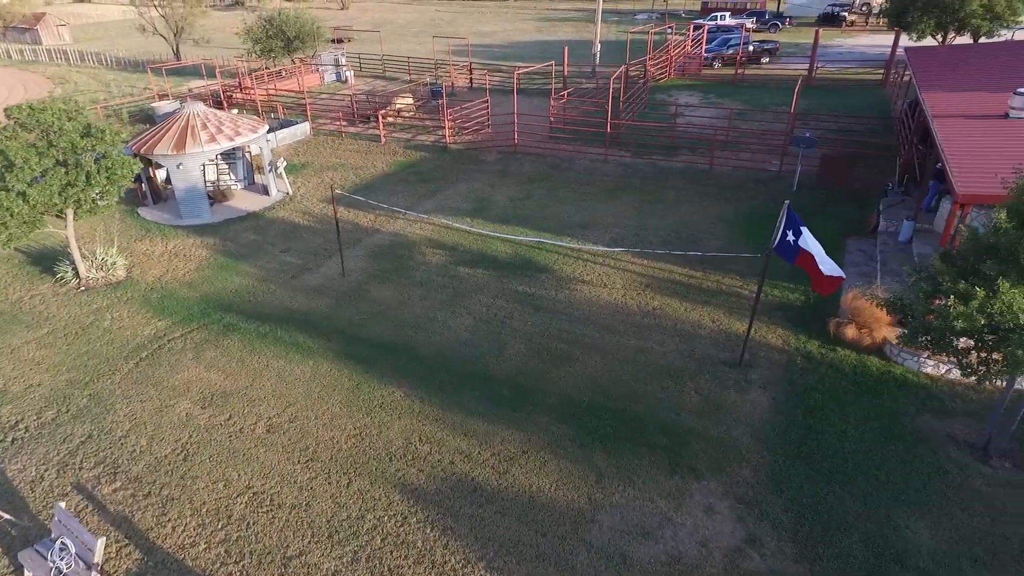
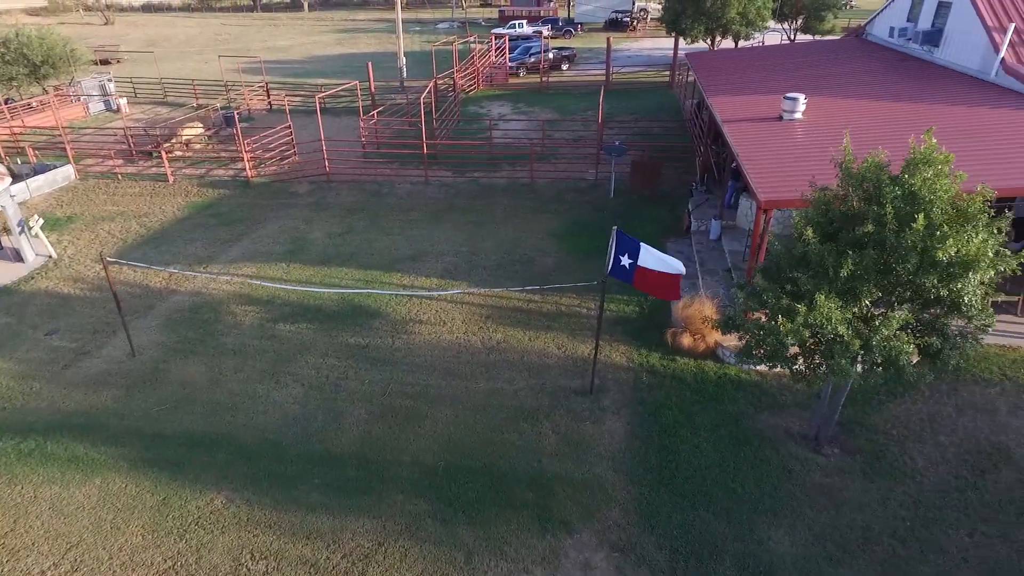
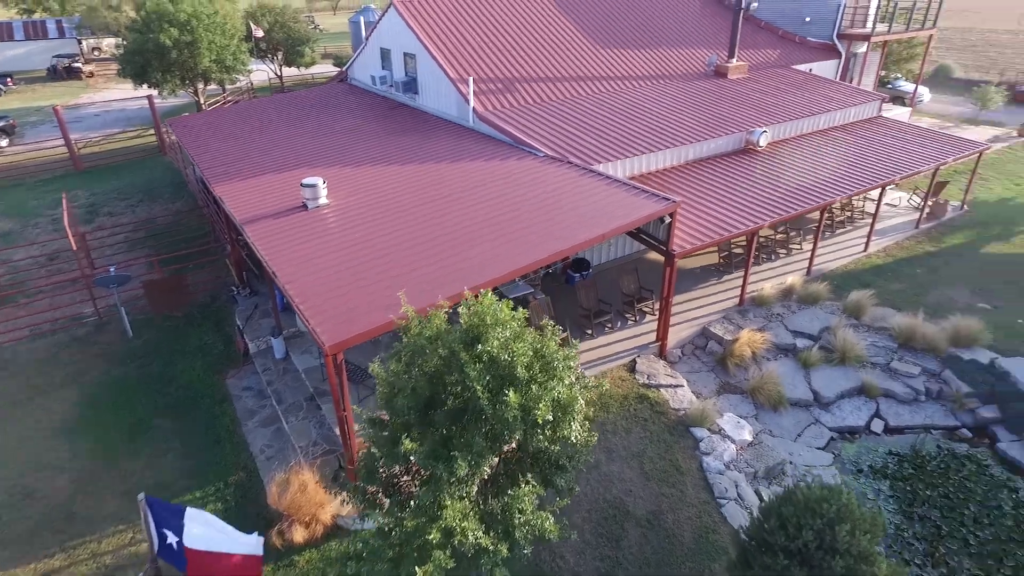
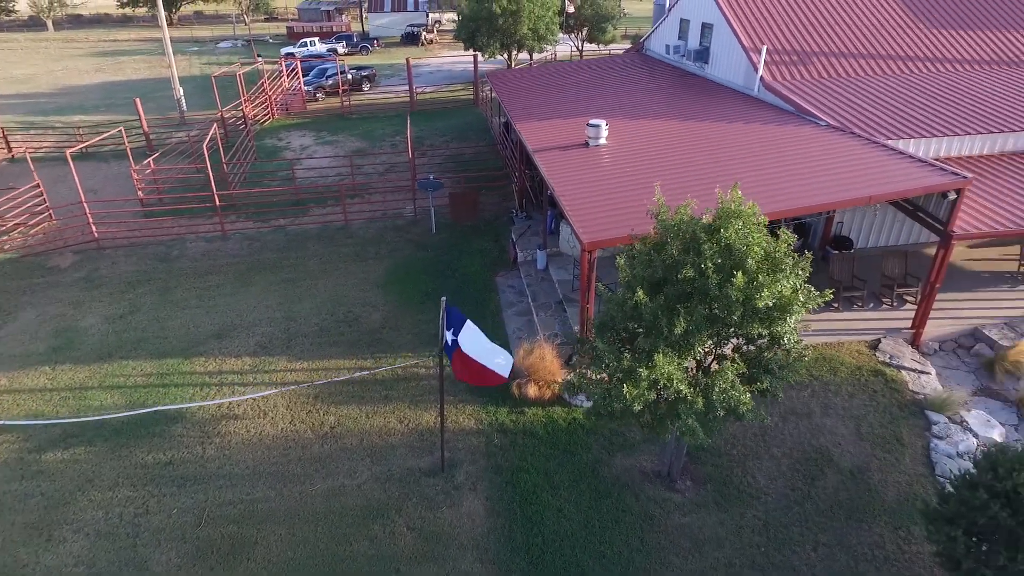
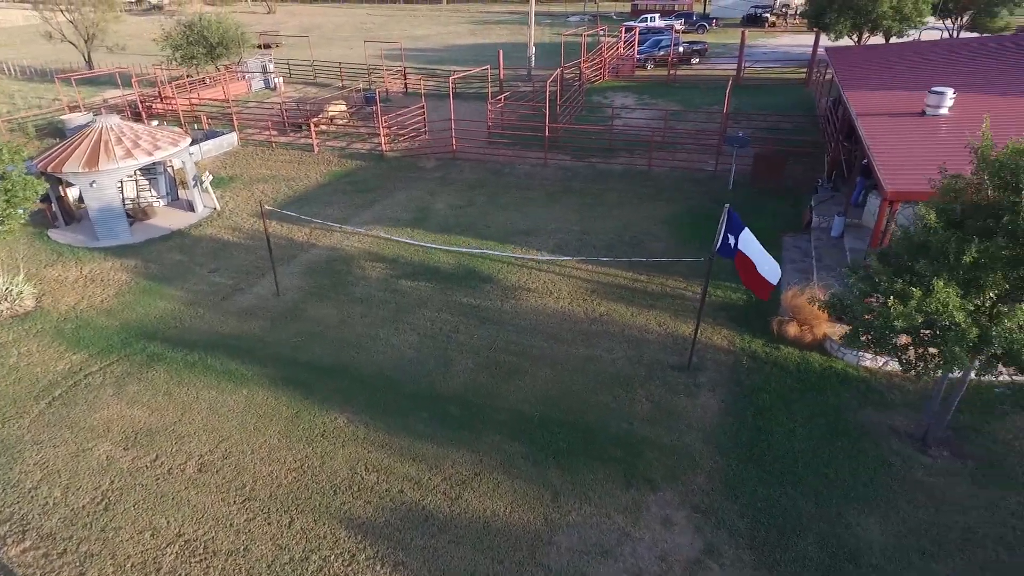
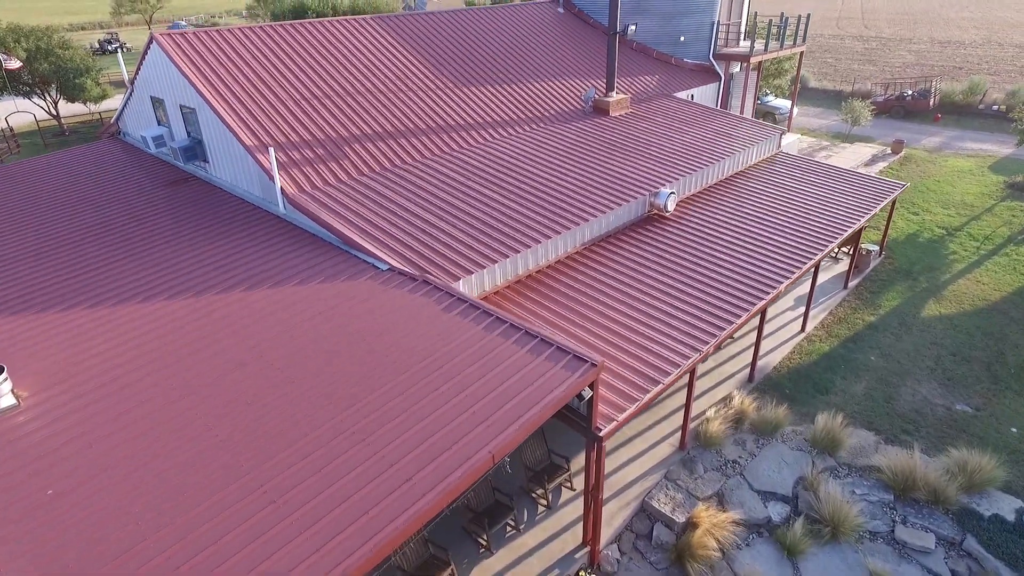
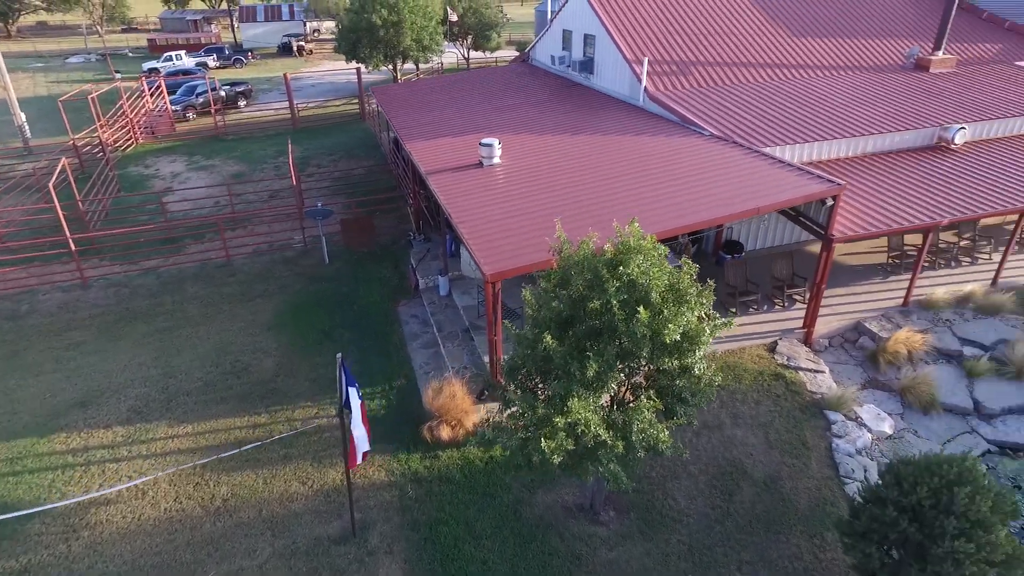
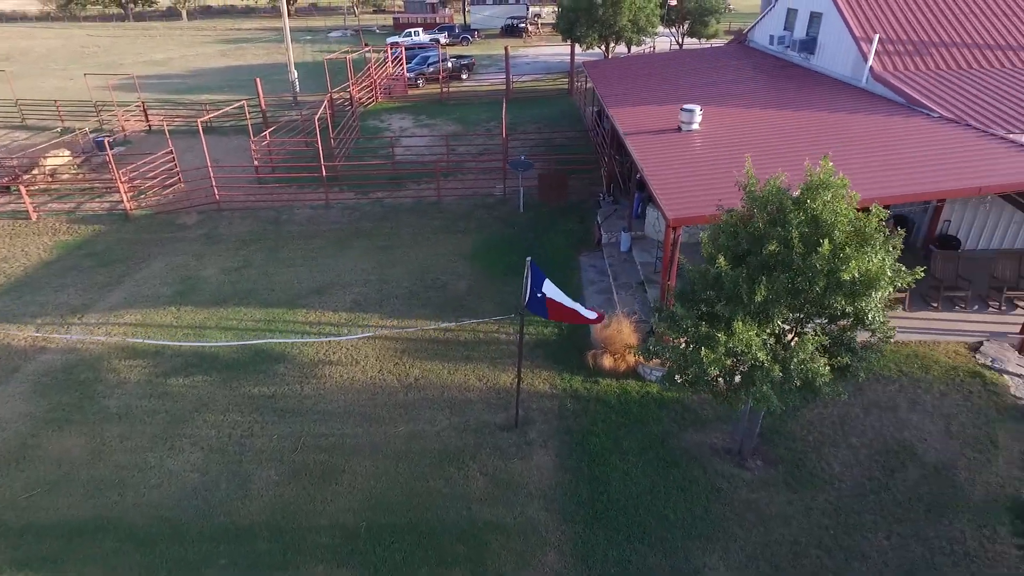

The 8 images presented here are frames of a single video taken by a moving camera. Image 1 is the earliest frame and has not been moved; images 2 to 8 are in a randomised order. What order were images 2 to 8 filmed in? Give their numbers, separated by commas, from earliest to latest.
5, 2, 8, 4, 7, 3, 6
